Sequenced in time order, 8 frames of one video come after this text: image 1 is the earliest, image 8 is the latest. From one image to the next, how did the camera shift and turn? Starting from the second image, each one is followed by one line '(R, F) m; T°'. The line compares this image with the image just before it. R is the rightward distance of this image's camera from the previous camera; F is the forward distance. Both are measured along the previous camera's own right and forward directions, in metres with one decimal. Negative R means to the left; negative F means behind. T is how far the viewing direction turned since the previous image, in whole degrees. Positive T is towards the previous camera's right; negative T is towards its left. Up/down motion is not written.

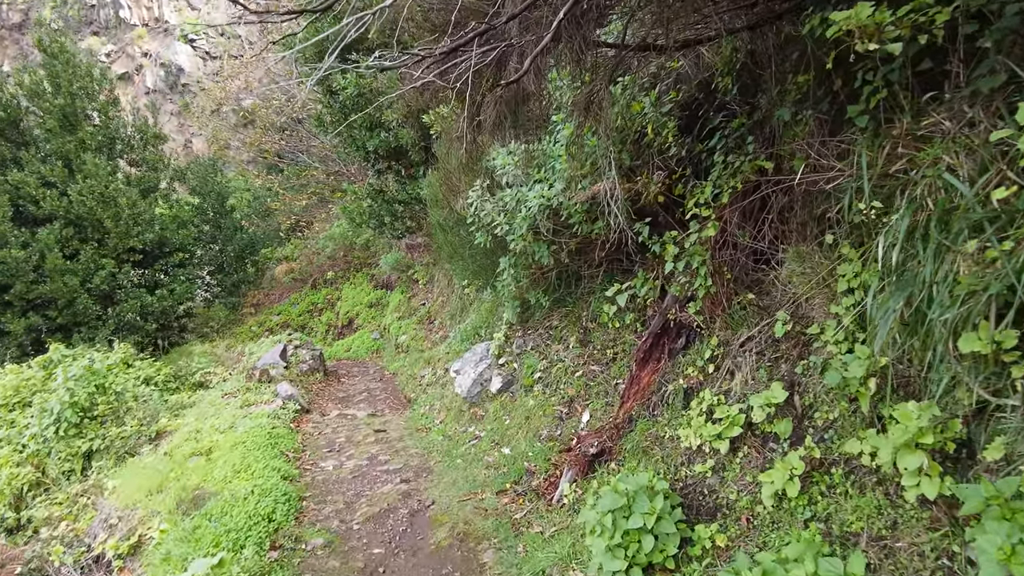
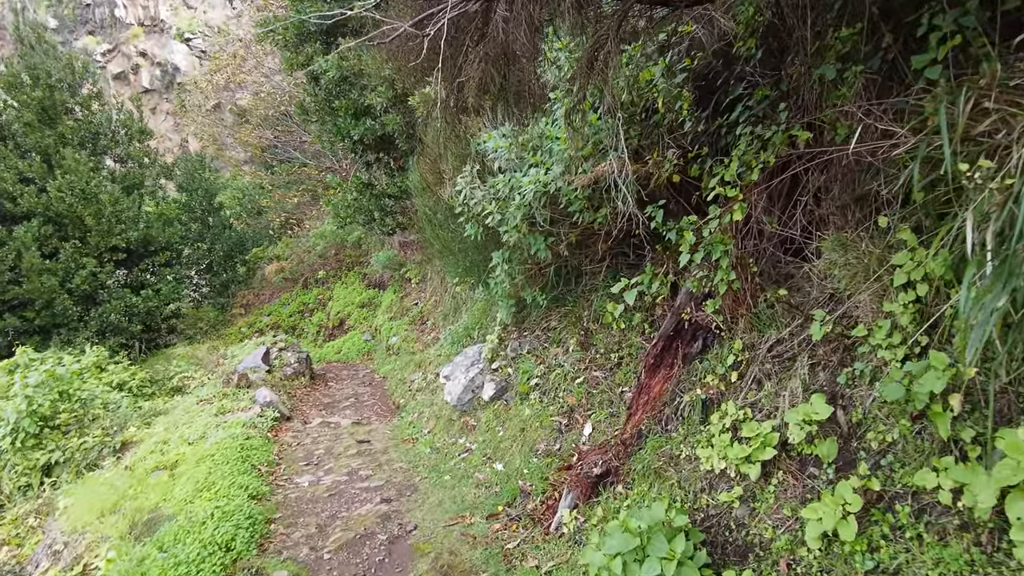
(0.0, +0.5) m; 0°
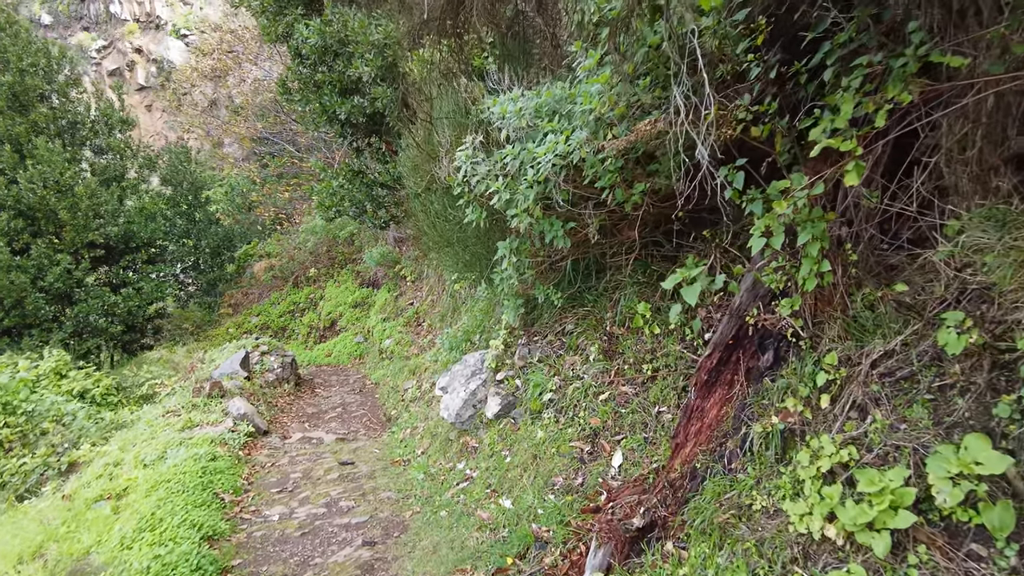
(-0.1, +0.8) m; 0°
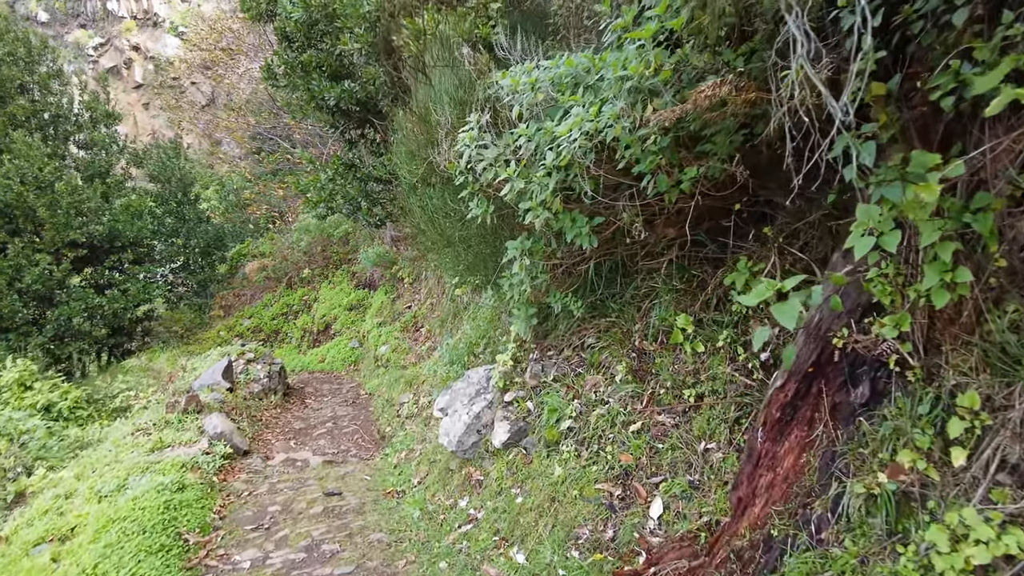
(-0.1, +0.6) m; 0°
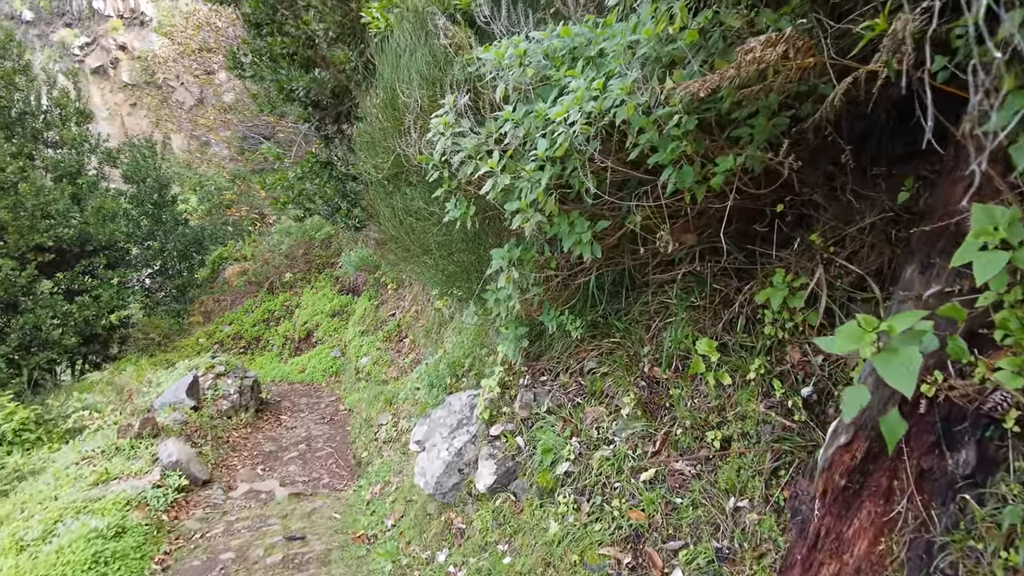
(0.0, +0.5) m; +1°
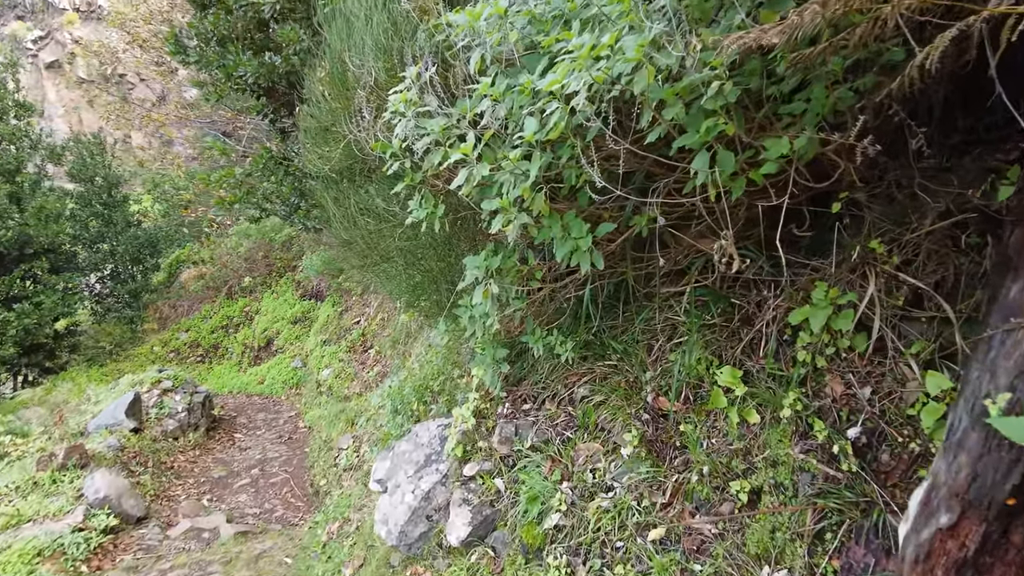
(0.0, +0.5) m; +3°
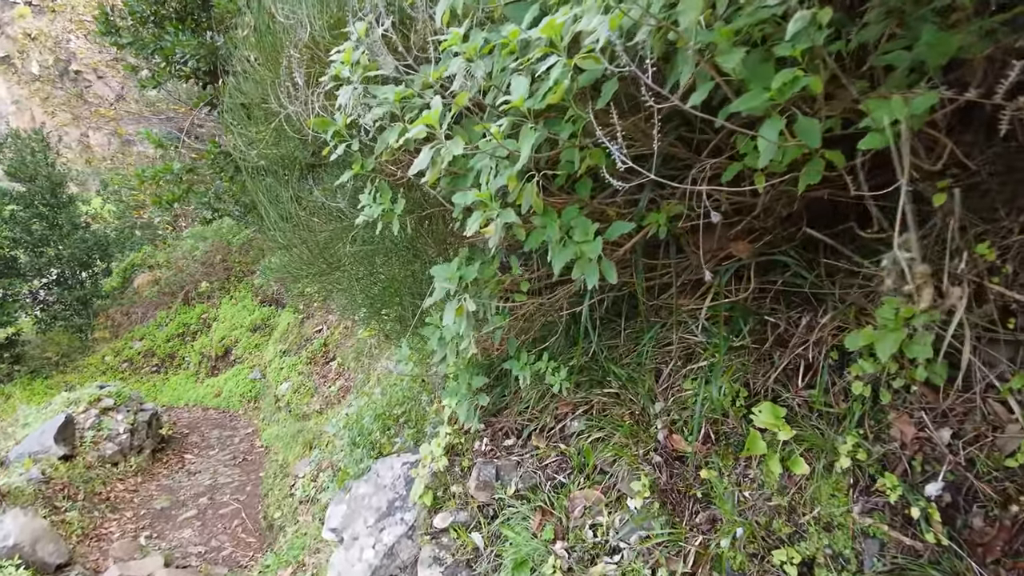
(0.0, +0.5) m; +3°
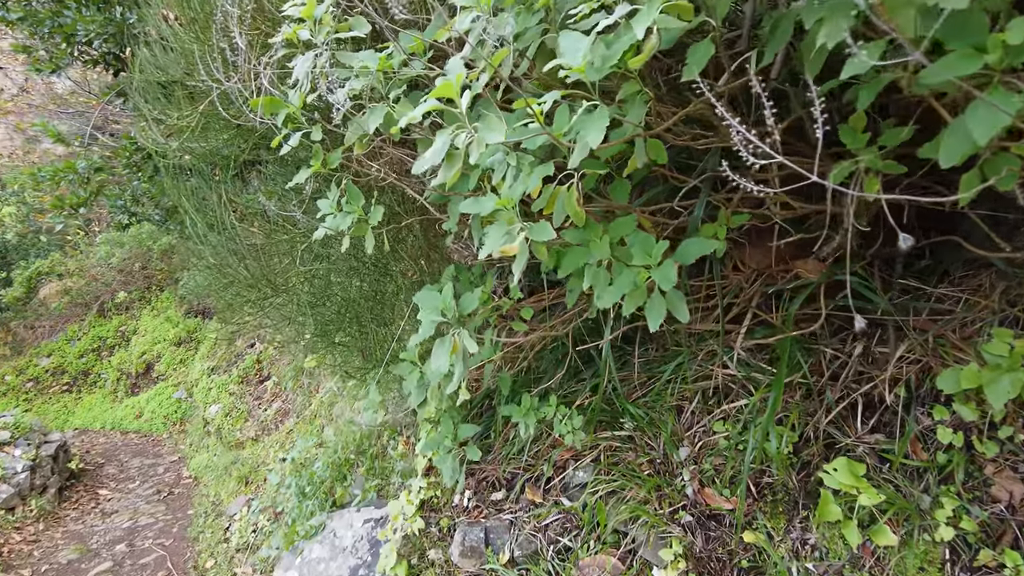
(-0.2, +0.4) m; +6°
